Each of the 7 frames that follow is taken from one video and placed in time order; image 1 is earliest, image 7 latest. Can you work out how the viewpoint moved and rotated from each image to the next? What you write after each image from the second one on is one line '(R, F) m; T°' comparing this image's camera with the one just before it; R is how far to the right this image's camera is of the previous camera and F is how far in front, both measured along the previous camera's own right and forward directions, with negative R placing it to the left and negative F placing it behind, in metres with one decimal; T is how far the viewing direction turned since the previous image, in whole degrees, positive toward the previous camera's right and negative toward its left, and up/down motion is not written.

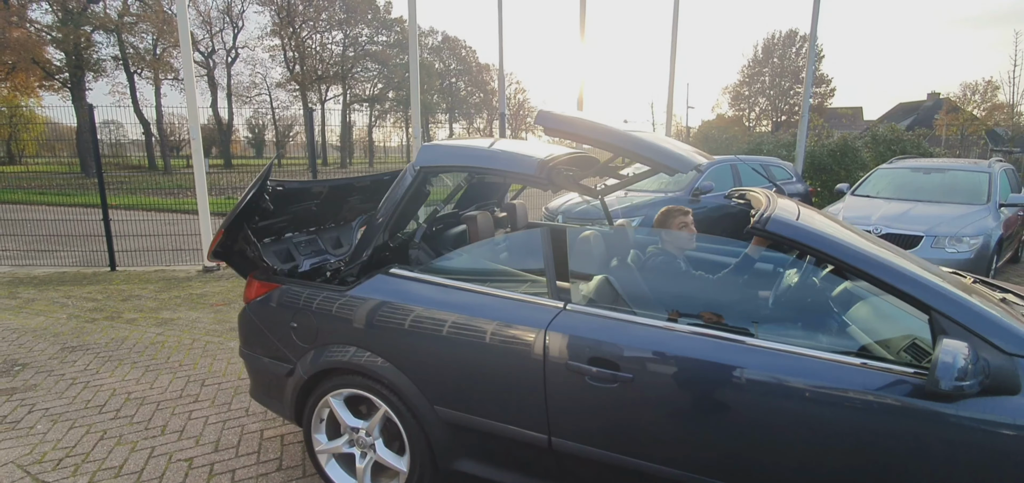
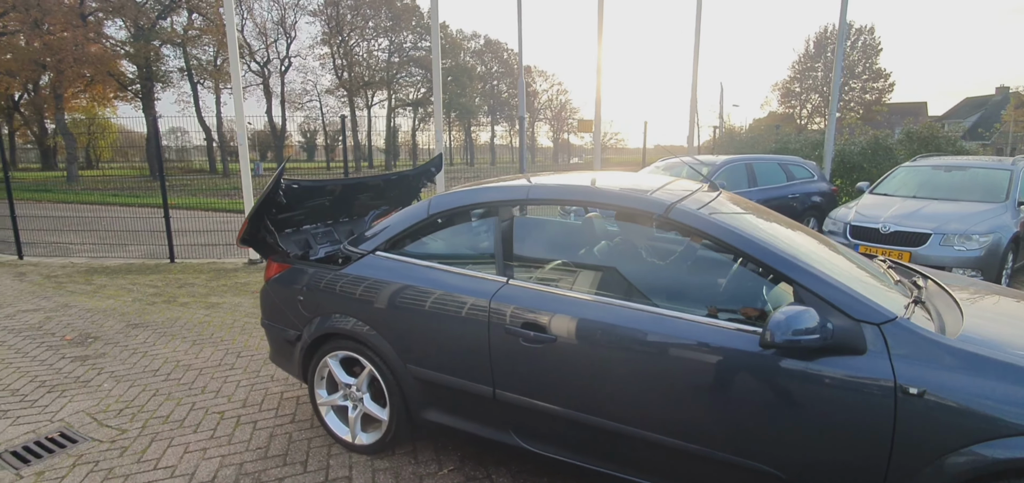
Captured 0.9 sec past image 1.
(+0.4, -0.4) m; -5°
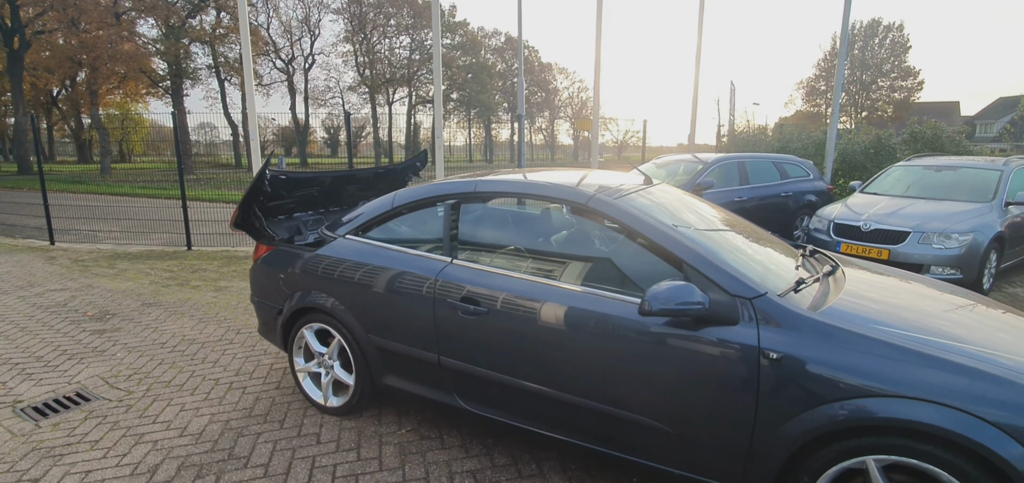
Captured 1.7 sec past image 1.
(+0.4, -0.3) m; -2°
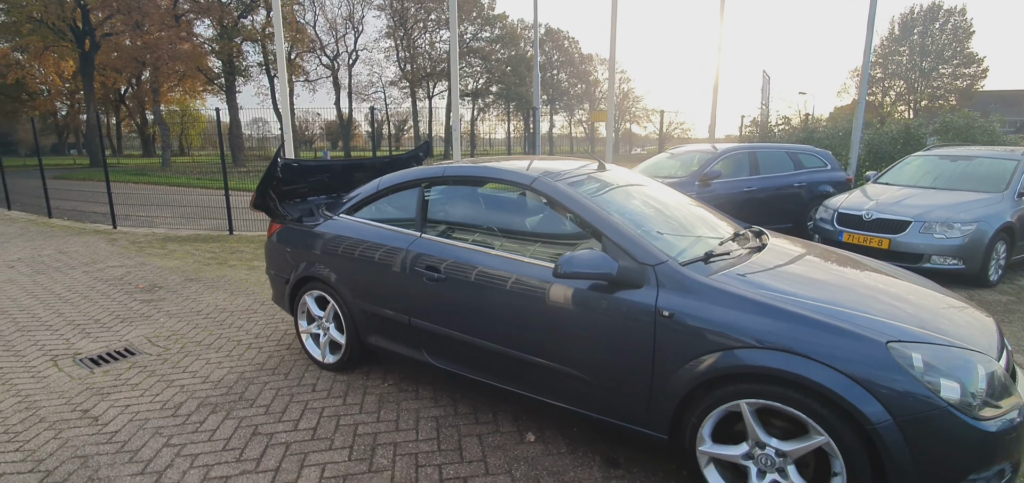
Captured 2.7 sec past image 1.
(+0.5, -0.4) m; -5°
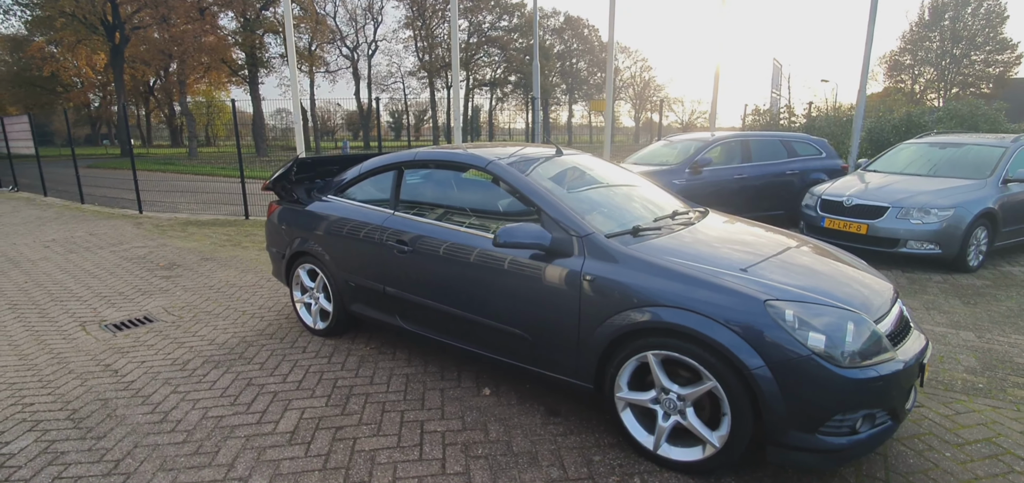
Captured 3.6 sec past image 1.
(+0.4, -0.3) m; -2°
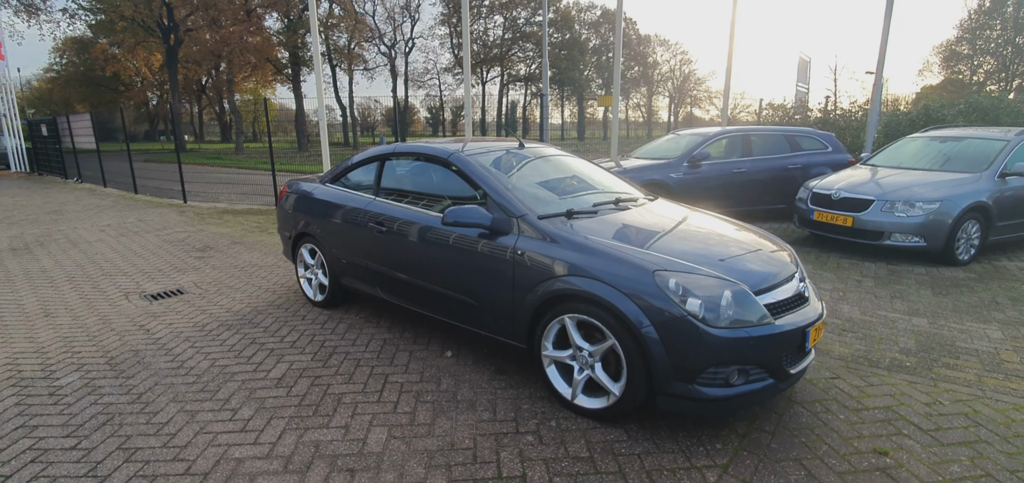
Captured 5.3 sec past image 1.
(+0.6, -0.4) m; -4°
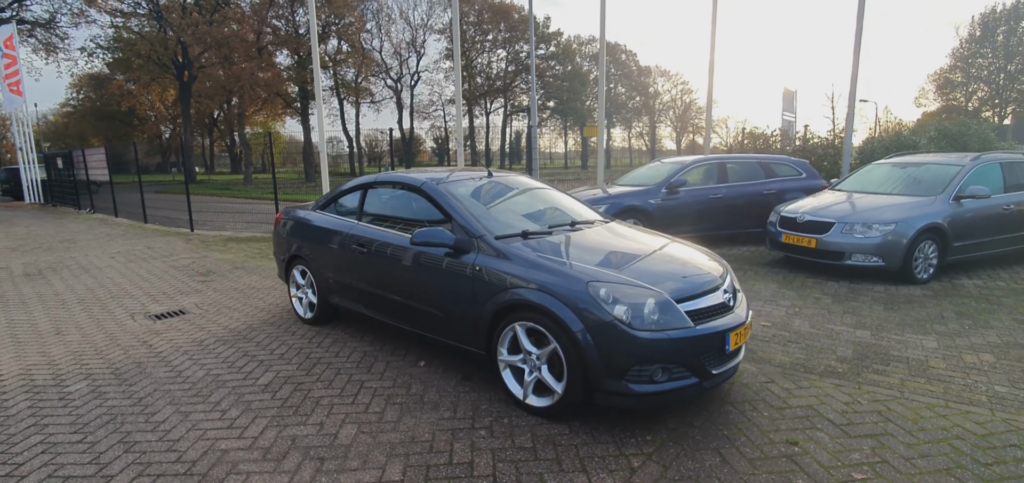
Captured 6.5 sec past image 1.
(+0.3, -0.4) m; -1°
